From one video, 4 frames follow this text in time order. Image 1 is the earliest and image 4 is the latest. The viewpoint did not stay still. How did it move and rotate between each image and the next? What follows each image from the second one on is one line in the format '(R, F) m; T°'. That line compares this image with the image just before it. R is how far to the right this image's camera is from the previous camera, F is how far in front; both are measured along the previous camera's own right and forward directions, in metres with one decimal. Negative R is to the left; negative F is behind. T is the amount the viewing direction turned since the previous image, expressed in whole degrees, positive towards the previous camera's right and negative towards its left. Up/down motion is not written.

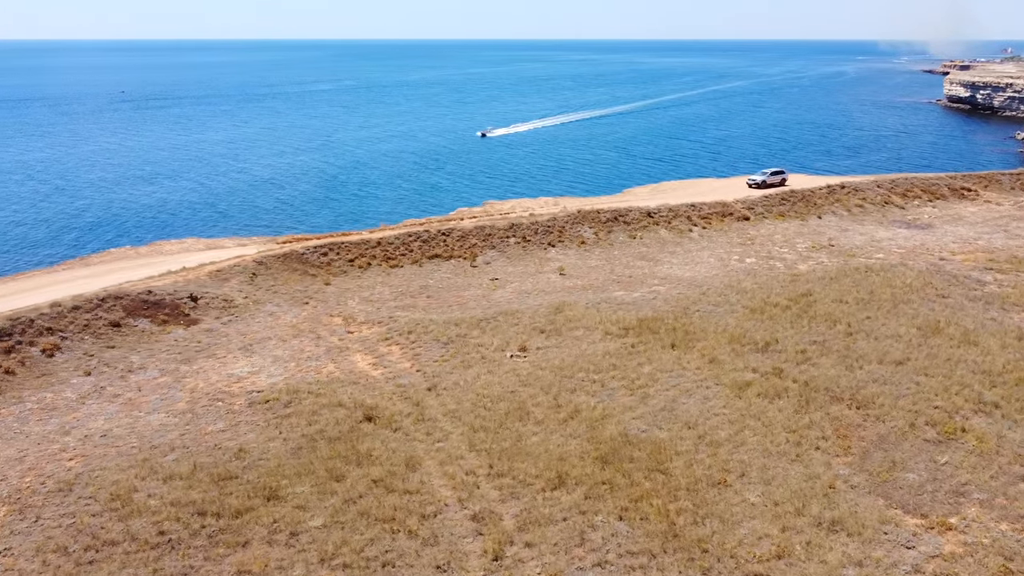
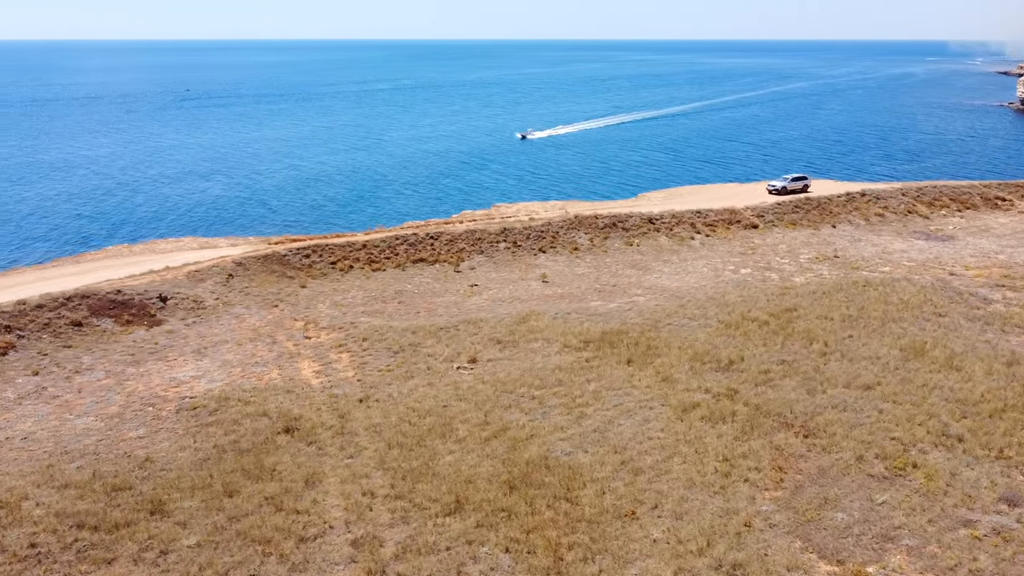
(+3.5, +1.1) m; -4°
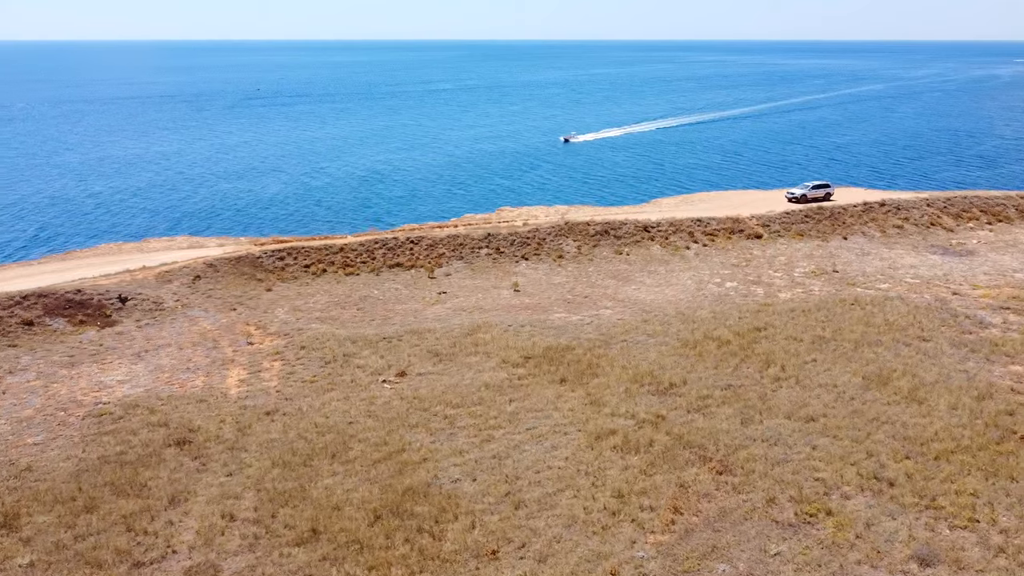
(+4.1, +1.4) m; -5°
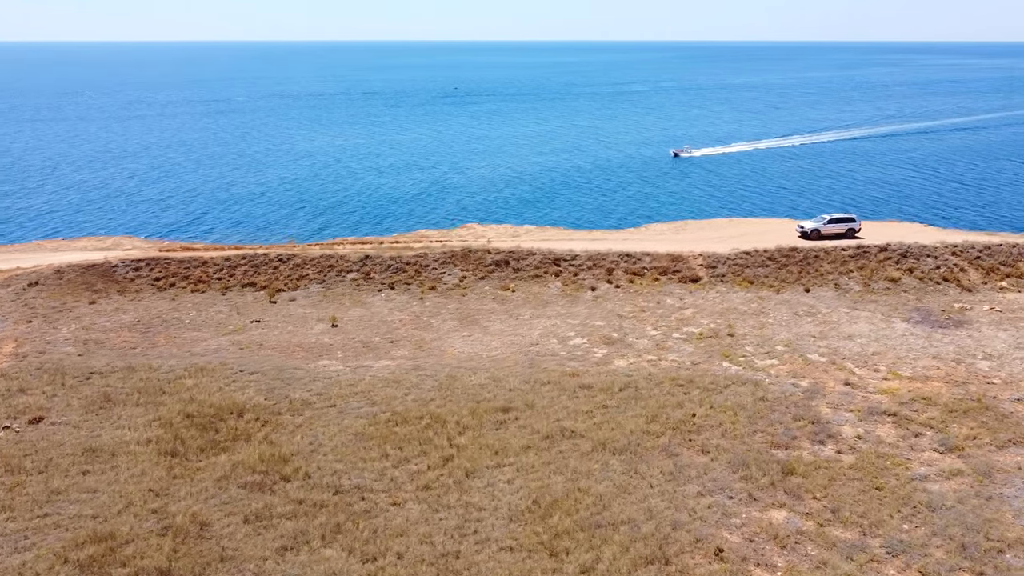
(+14.3, +7.0) m; -14°
